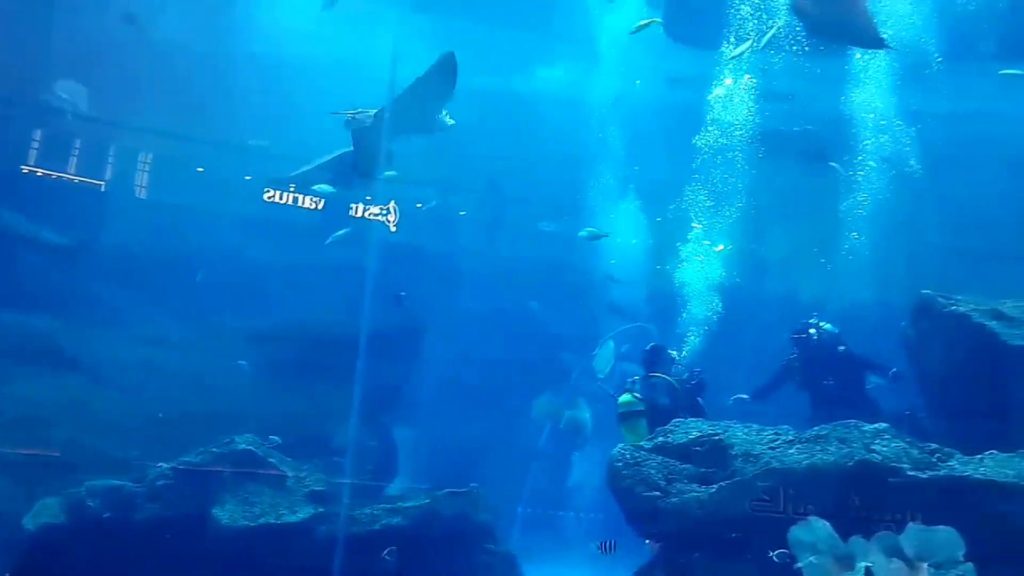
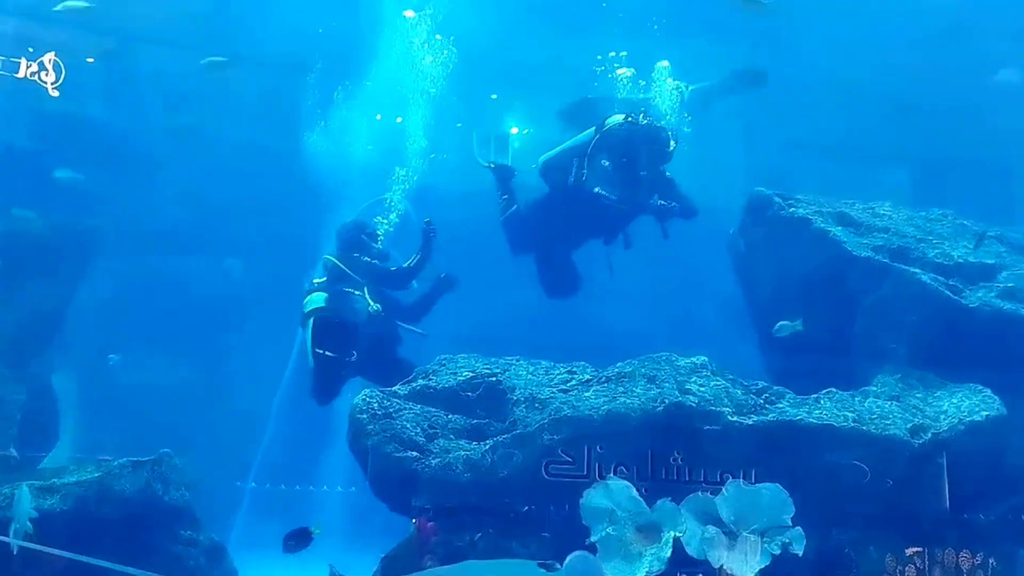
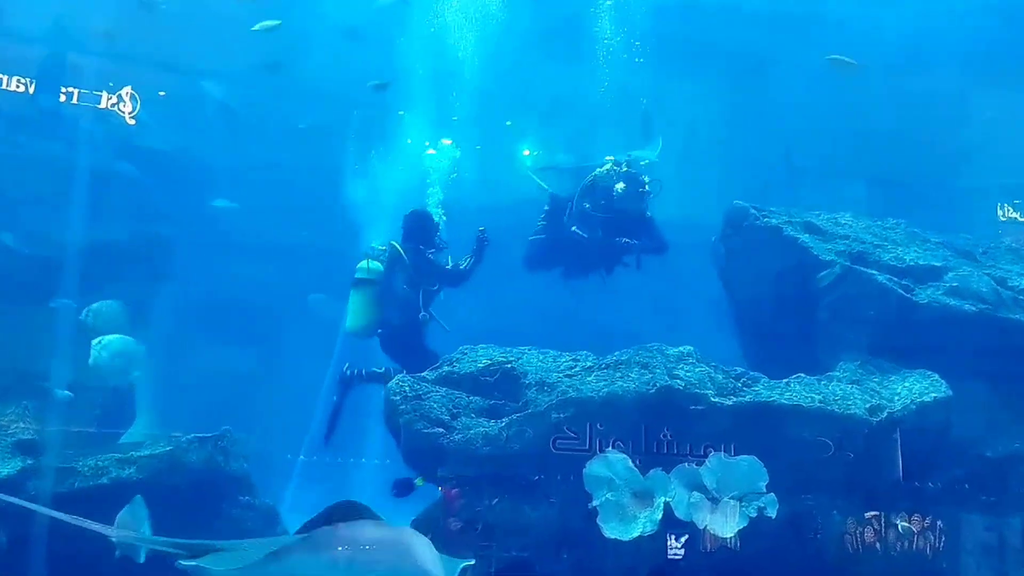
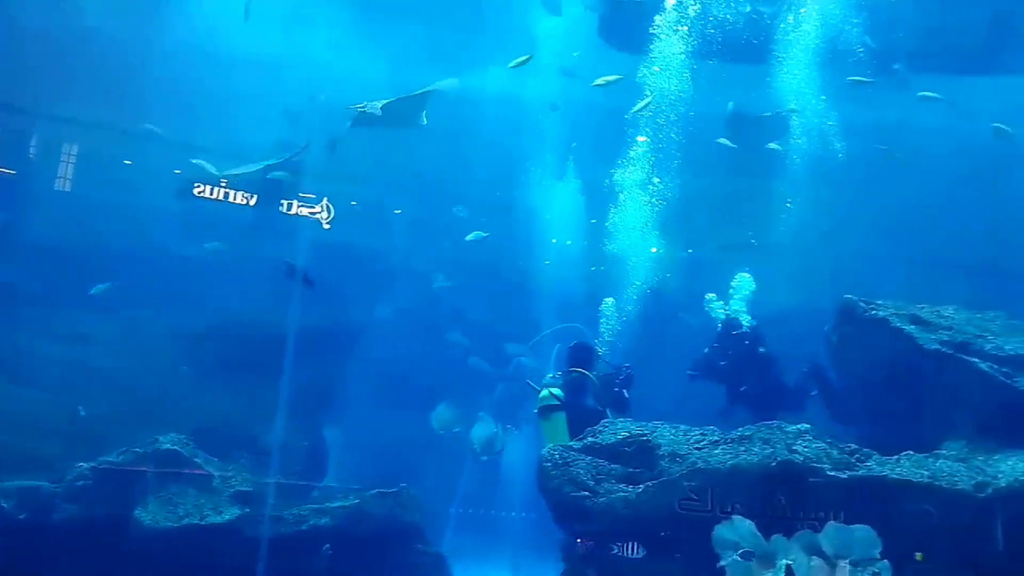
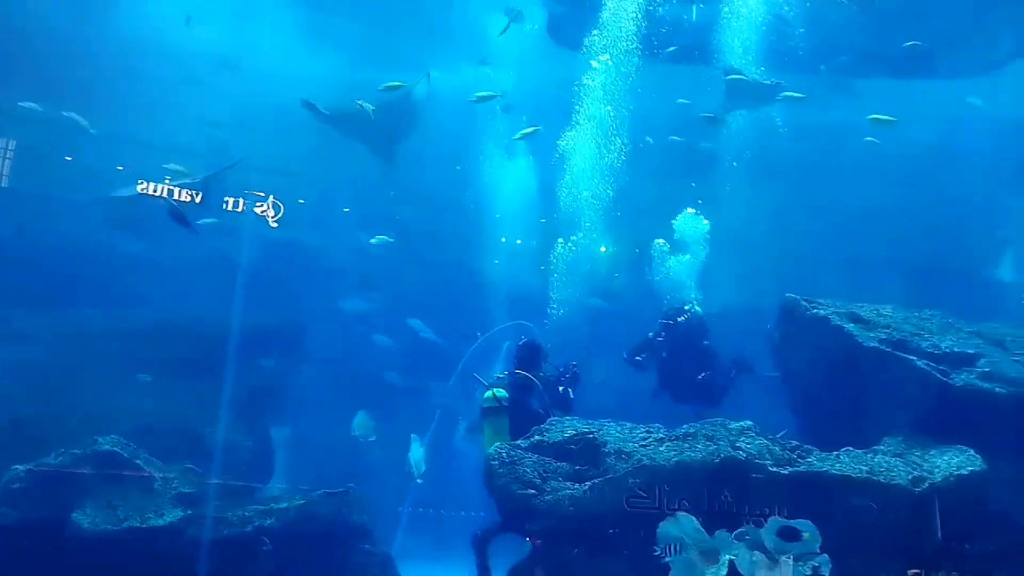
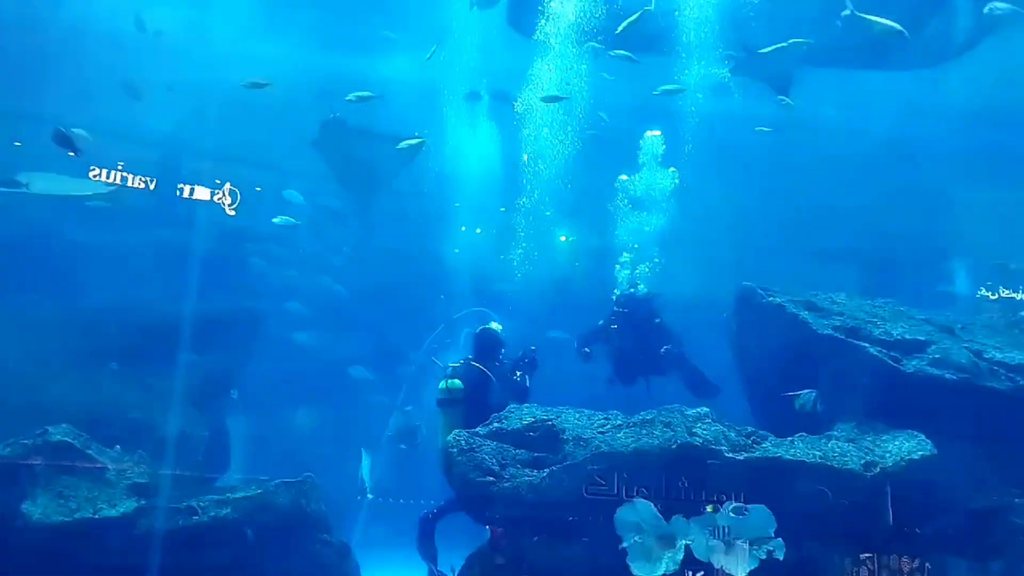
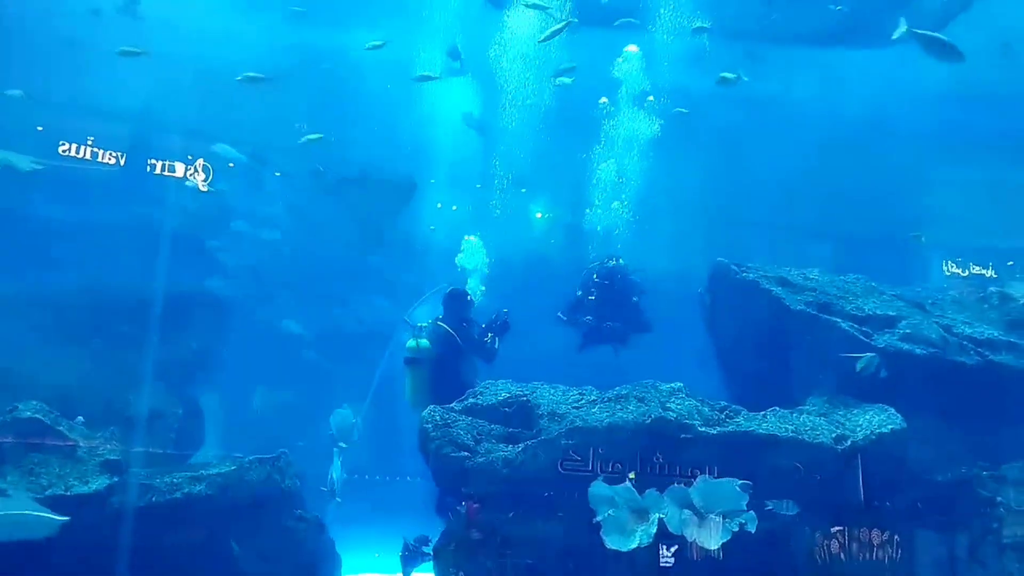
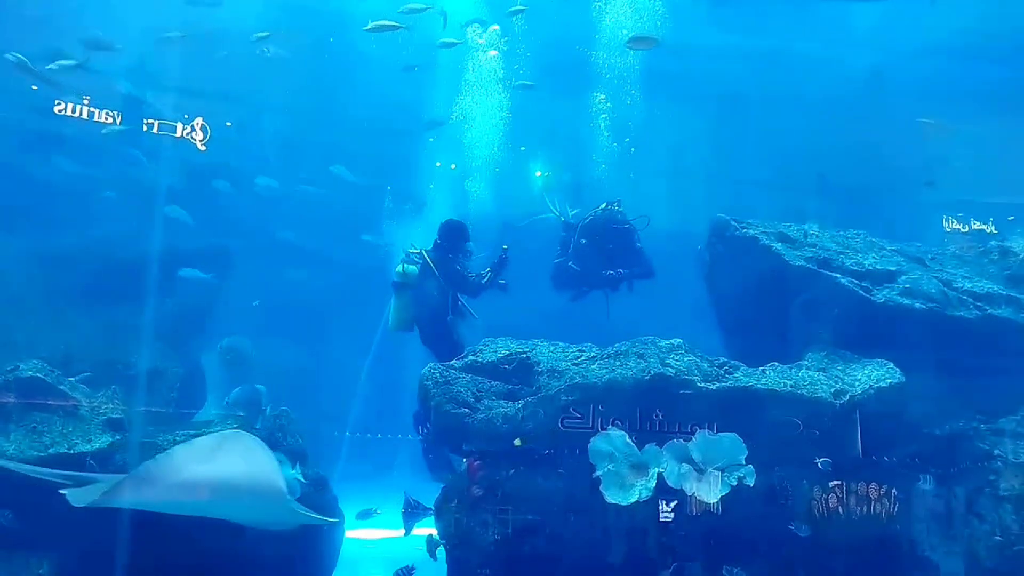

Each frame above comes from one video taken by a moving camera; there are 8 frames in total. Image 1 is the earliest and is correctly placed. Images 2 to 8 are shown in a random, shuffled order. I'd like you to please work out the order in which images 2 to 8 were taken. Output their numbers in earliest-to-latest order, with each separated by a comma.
4, 5, 6, 7, 8, 3, 2
